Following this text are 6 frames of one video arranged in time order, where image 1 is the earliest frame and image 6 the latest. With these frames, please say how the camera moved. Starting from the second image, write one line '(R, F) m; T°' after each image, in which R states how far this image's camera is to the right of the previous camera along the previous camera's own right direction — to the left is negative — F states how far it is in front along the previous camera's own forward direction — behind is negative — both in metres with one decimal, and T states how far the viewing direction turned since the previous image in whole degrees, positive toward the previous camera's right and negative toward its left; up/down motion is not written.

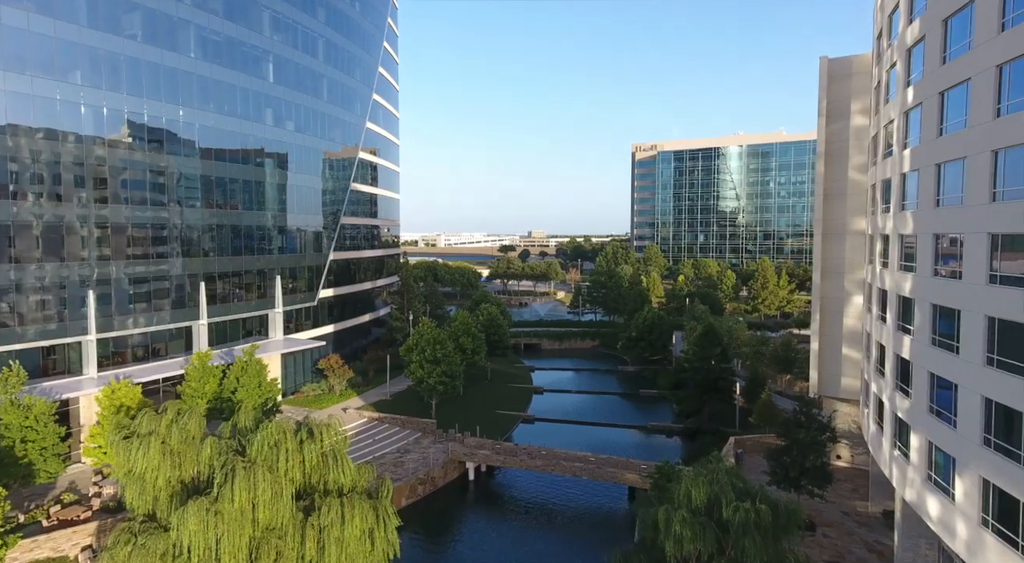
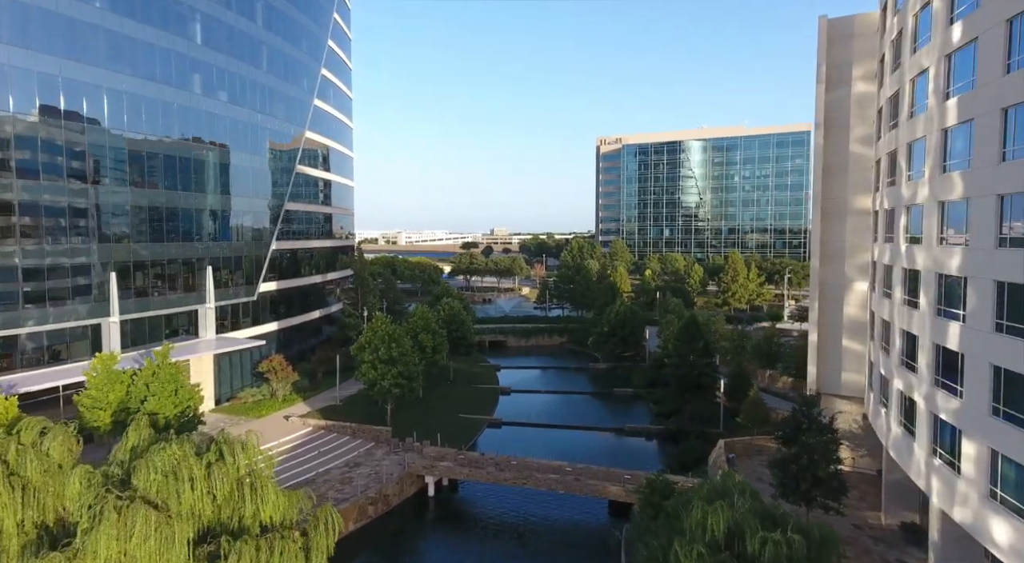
(-0.1, +3.4) m; +4°
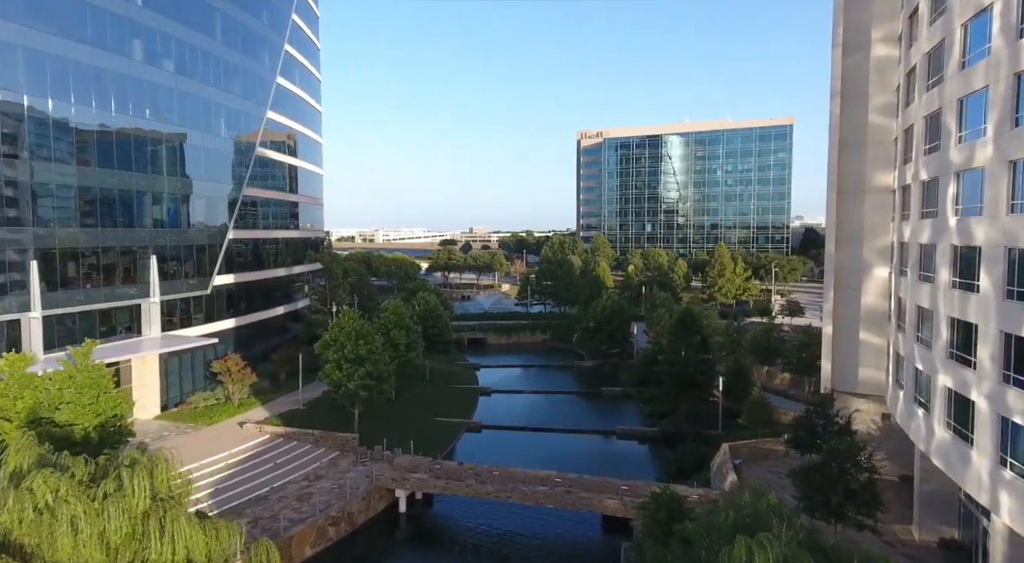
(-0.1, +2.8) m; +2°
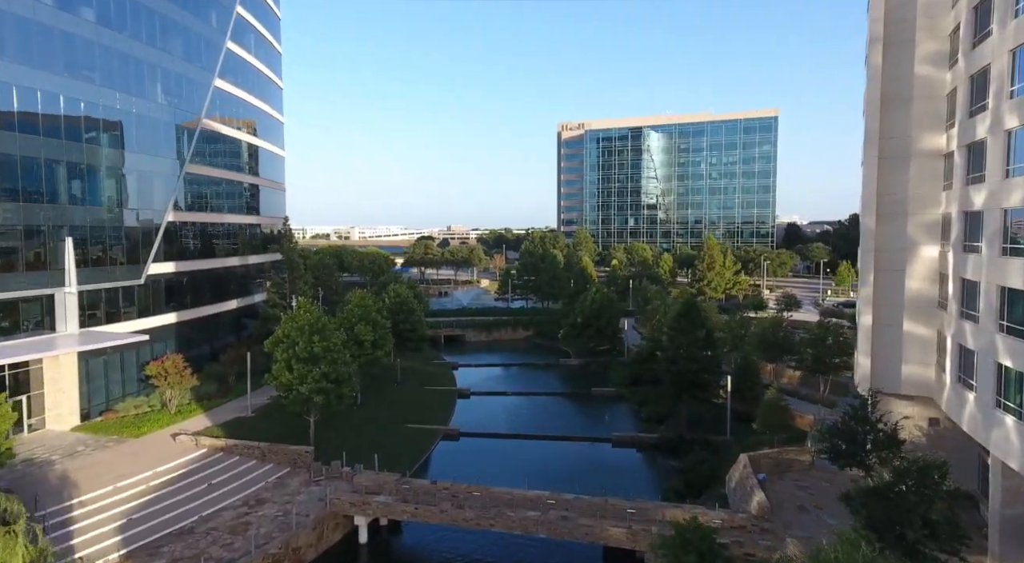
(-0.1, +3.7) m; +2°
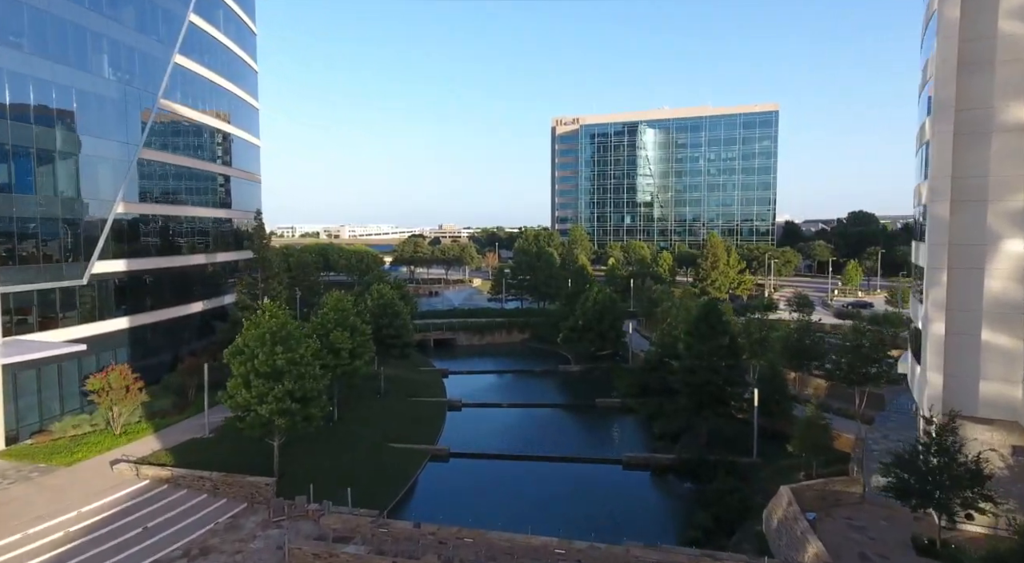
(-0.2, +3.3) m; +1°
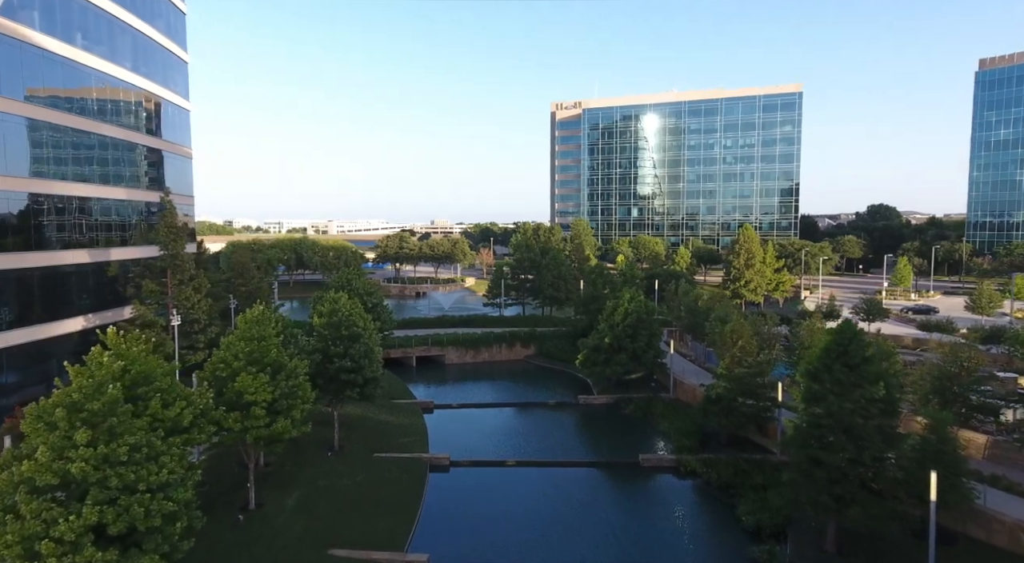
(-0.6, +9.3) m; +1°
